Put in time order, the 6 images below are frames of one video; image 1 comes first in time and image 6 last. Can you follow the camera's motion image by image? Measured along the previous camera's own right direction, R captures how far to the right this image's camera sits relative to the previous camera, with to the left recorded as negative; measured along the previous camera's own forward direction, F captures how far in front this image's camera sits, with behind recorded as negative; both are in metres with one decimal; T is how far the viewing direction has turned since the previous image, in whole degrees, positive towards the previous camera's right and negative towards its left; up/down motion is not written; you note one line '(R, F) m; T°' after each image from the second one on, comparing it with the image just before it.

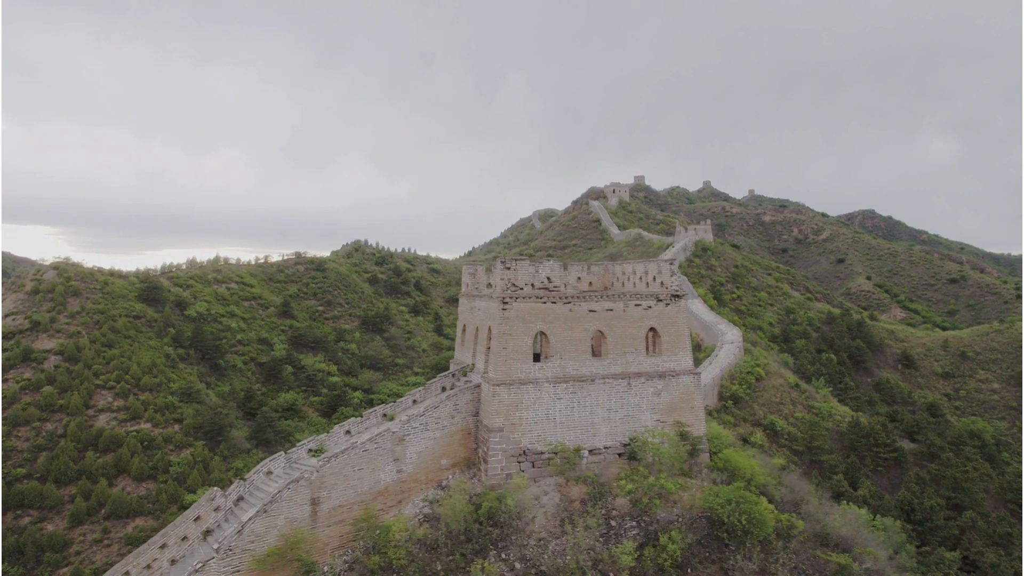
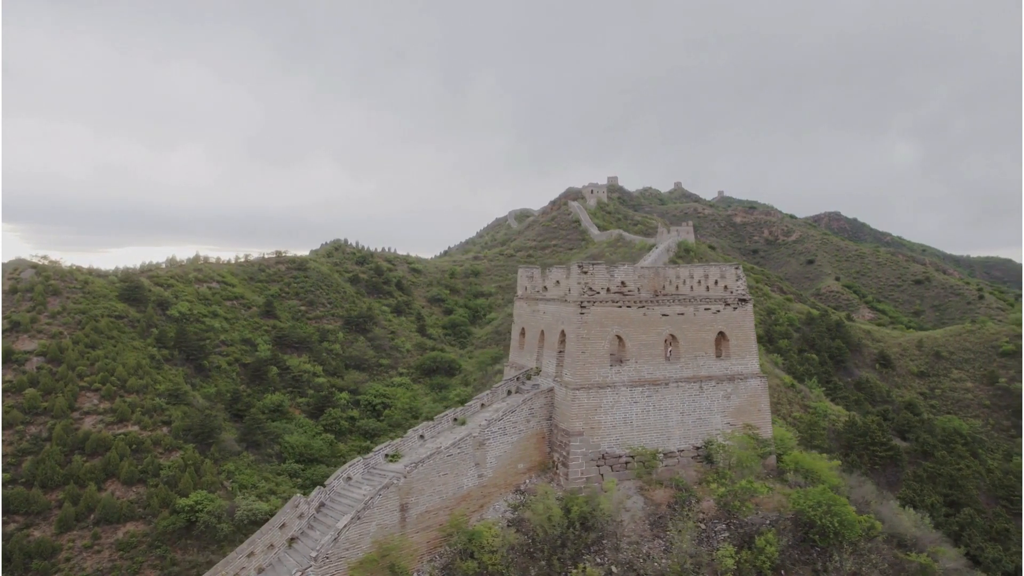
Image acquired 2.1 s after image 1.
(-1.6, 0.0) m; +1°
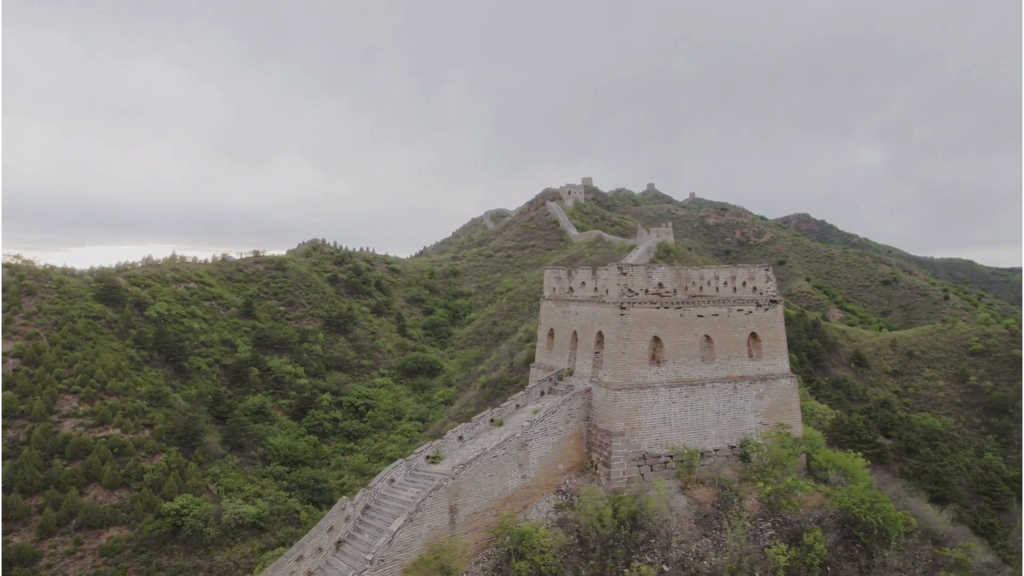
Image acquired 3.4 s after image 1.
(-1.0, 0.0) m; +2°
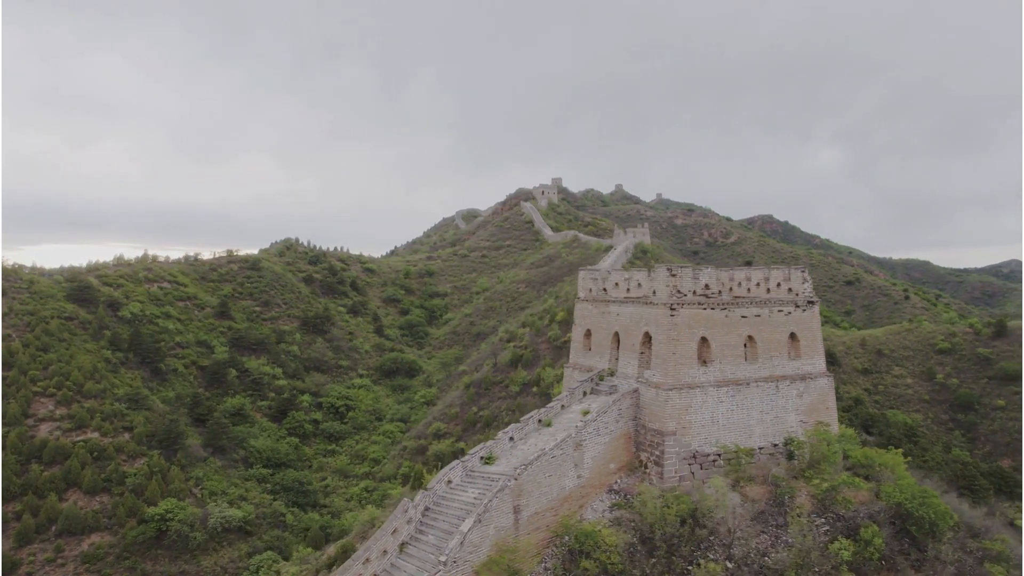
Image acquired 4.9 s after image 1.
(-1.3, 0.0) m; +2°
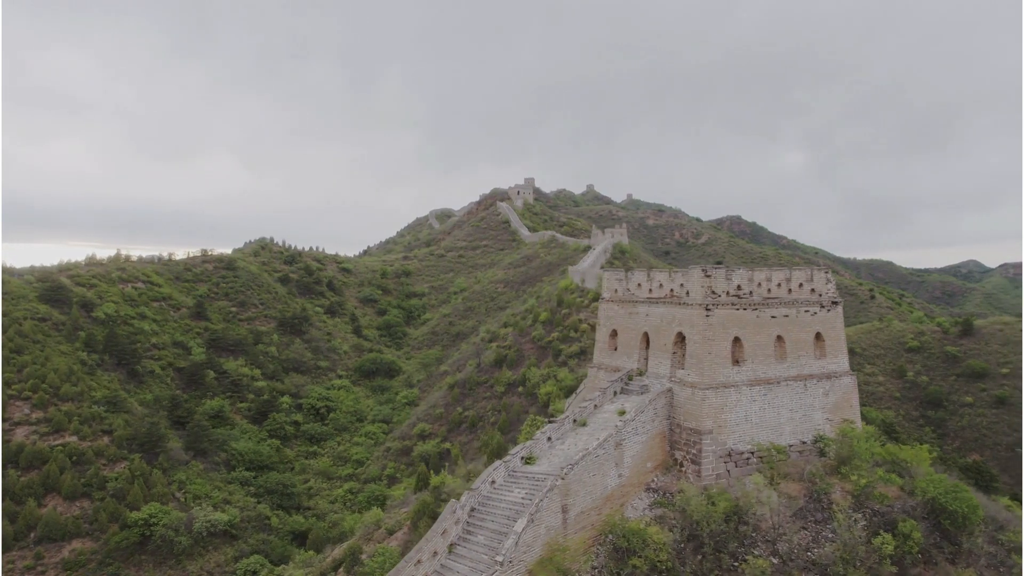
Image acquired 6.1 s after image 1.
(-1.0, 0.0) m; +2°
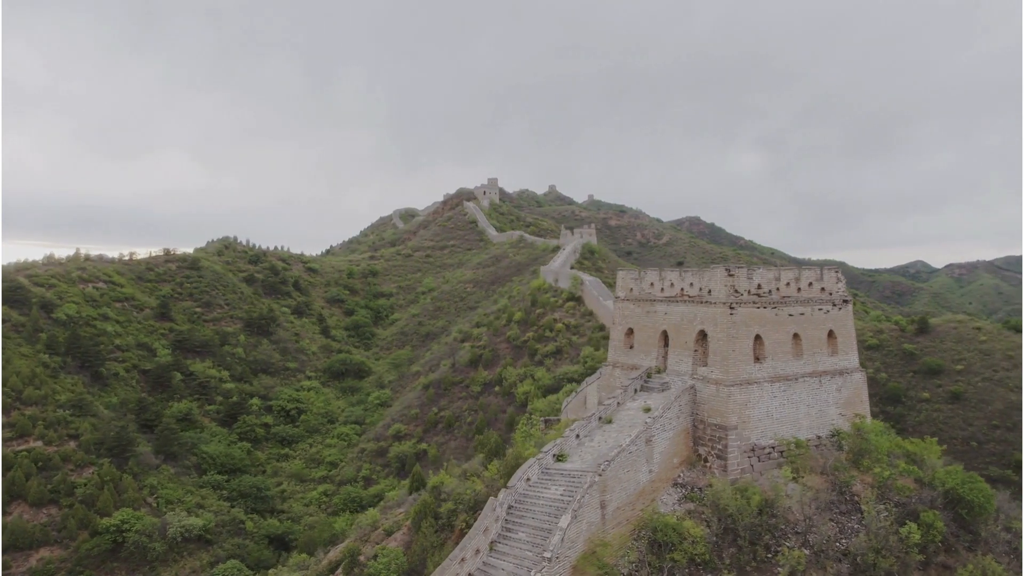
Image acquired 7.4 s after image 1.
(-1.0, -0.1) m; +3°
